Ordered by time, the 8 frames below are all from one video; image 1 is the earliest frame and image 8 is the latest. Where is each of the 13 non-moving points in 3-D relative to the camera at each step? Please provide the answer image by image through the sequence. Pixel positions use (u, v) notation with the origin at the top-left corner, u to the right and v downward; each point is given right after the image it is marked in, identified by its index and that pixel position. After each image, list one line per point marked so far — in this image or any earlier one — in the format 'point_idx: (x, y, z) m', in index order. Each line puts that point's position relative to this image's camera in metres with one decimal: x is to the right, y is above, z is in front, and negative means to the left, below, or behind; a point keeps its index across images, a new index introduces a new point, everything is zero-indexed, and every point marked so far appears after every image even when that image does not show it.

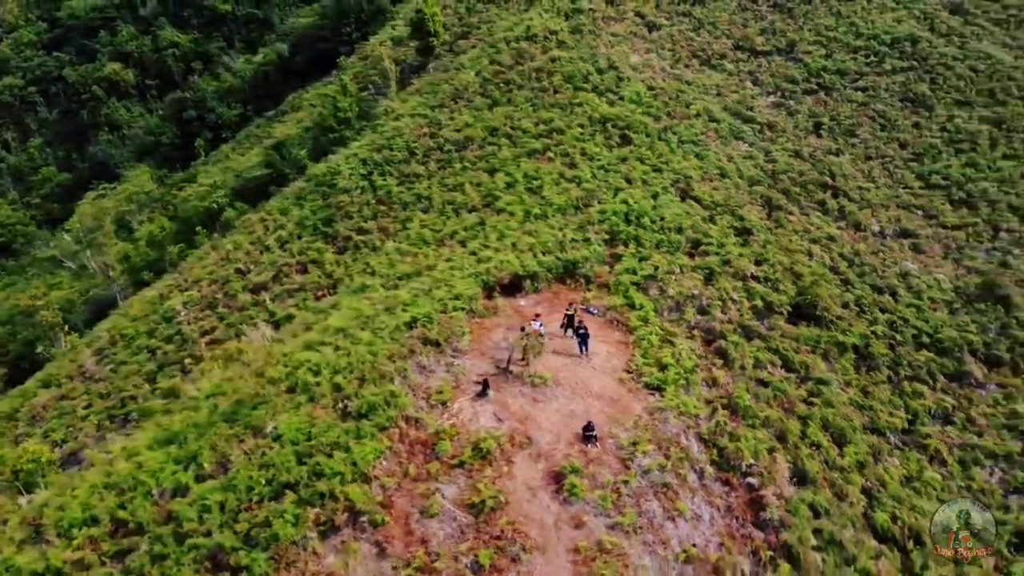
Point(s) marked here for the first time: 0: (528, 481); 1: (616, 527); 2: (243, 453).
0: (+0.4, -3.4, +14.5) m
1: (+1.8, -4.1, +13.9) m
2: (-5.3, -3.2, +16.0) m
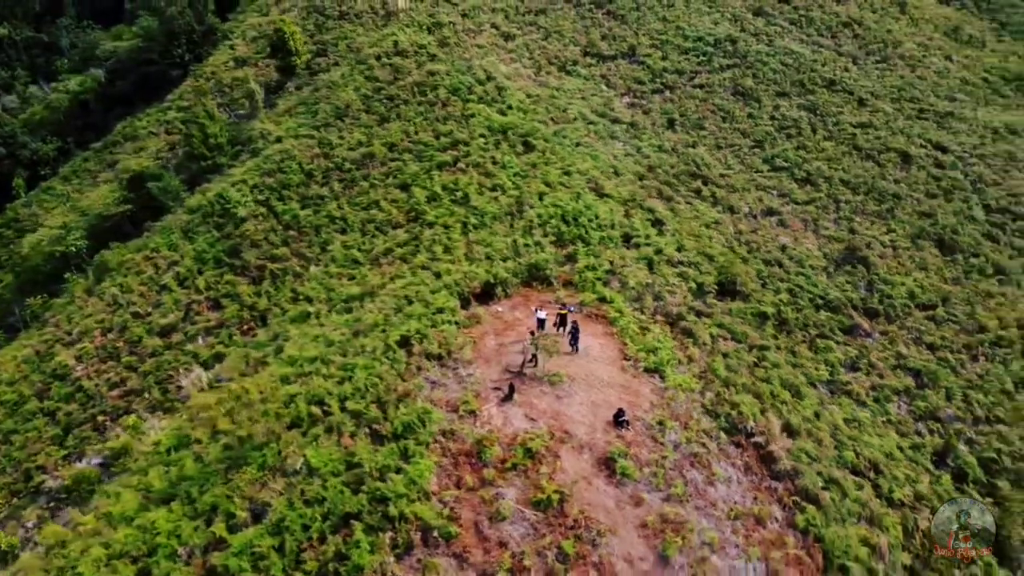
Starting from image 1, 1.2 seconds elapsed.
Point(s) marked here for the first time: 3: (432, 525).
0: (+1.3, -3.4, +15.4) m
1: (+3.0, -3.9, +15.2) m
2: (-4.5, -3.9, +15.5) m
3: (-1.4, -4.2, +14.4) m
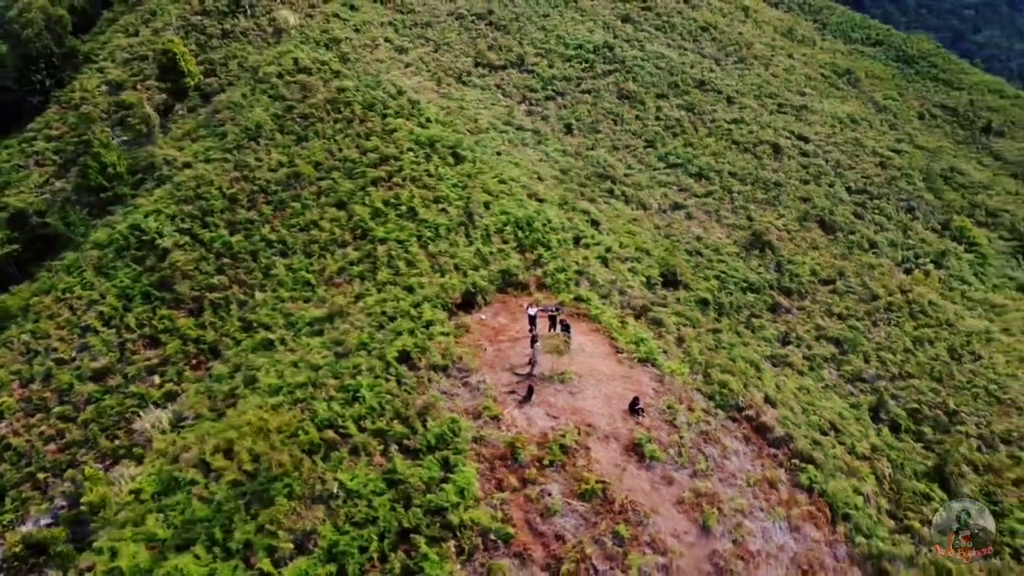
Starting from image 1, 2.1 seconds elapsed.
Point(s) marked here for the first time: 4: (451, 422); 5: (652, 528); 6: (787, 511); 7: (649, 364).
0: (+2.0, -3.4, +16.3) m
1: (+3.7, -3.7, +16.4) m
2: (-3.6, -4.4, +15.3) m
3: (-0.4, -4.3, +14.8) m
4: (-1.2, -2.7, +16.7) m
5: (+2.6, -4.5, +15.2) m
6: (+5.6, -4.5, +16.5) m
7: (+3.2, -1.8, +19.3) m
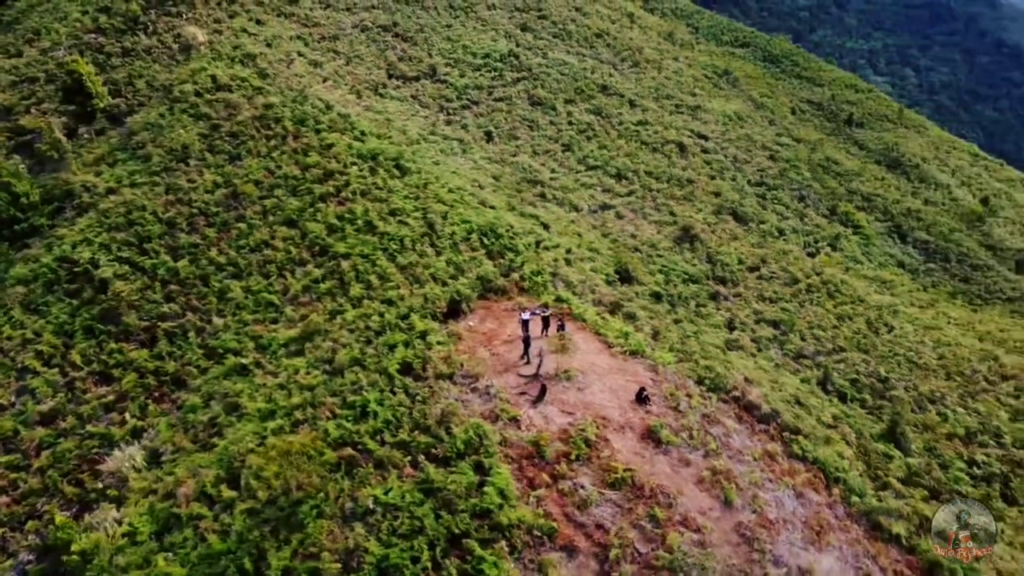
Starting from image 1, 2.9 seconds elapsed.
0: (+2.5, -3.3, +17.1) m
1: (+4.2, -3.6, +17.4) m
2: (-2.8, -4.7, +15.3) m
3: (+0.5, -4.4, +15.3) m
4: (-0.8, -2.9, +17.0) m
5: (+3.4, -4.3, +16.1) m
6: (+6.1, -4.2, +17.8) m
7: (+3.2, -1.7, +20.3) m
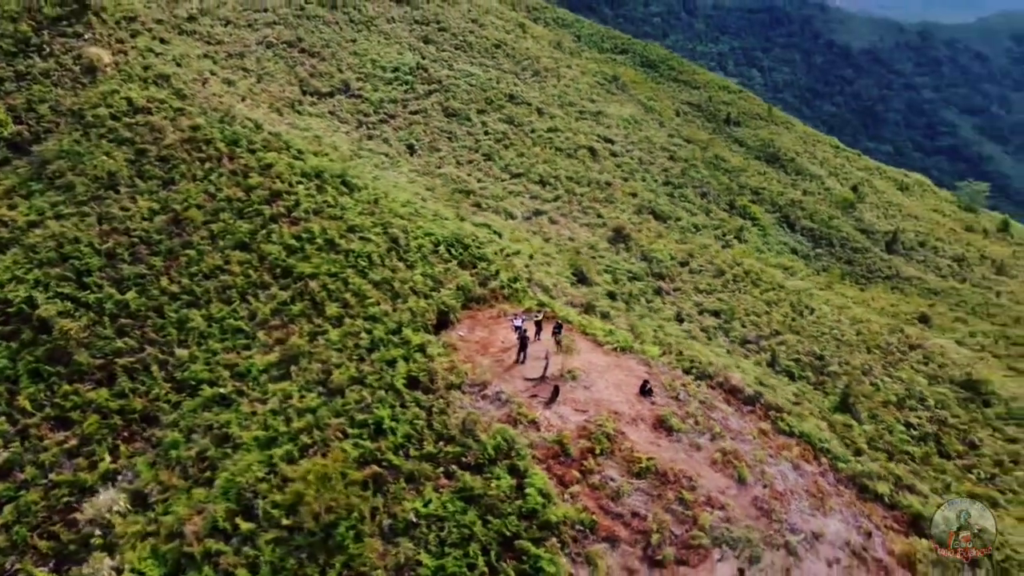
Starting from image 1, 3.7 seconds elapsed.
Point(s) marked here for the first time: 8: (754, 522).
0: (+3.0, -3.3, +18.0) m
1: (+4.6, -3.4, +18.6) m
2: (-1.9, -5.0, +15.3) m
3: (+1.3, -4.5, +15.8) m
4: (-0.3, -3.1, +17.4) m
5: (+4.0, -4.2, +17.1) m
6: (+6.5, -3.9, +19.2) m
7: (+3.0, -1.6, +21.2) m
8: (+5.0, -4.8, +16.9) m
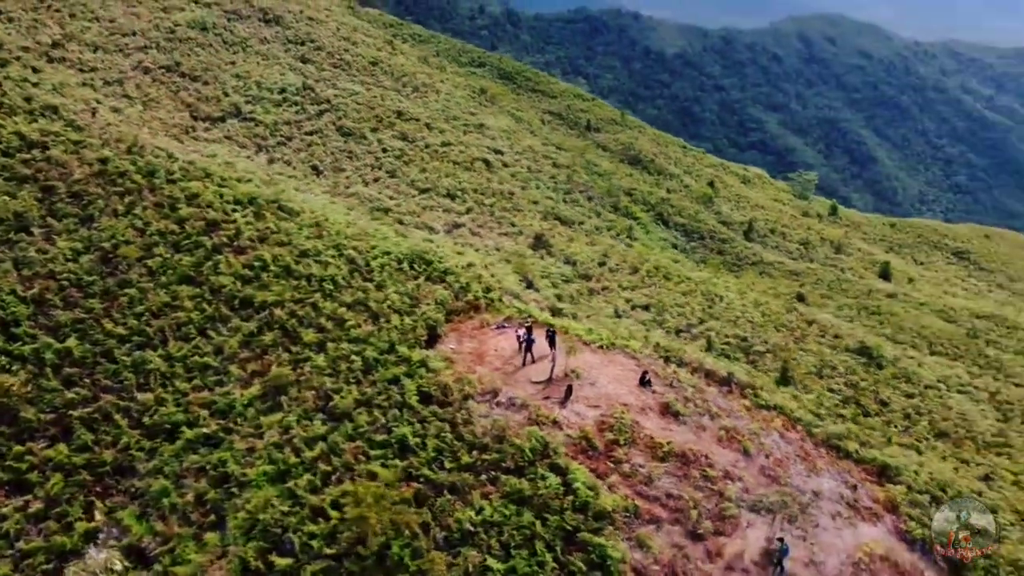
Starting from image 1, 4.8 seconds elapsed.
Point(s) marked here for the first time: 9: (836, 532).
0: (+3.5, -3.2, +19.2) m
1: (+4.9, -3.2, +20.1) m
2: (-0.7, -5.2, +15.7) m
3: (+2.3, -4.5, +16.8) m
4: (+0.3, -3.3, +18.0) m
5: (+4.7, -4.0, +18.5) m
6: (+6.7, -3.5, +21.0) m
7: (+2.7, -1.6, +22.4) m
8: (+5.8, -4.5, +18.5) m
9: (+7.2, -5.4, +18.2) m
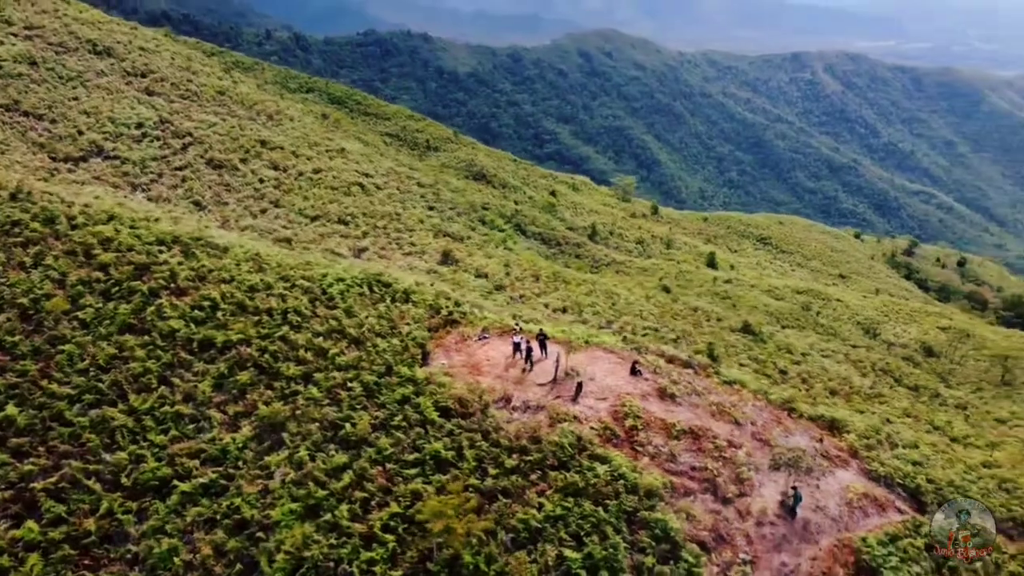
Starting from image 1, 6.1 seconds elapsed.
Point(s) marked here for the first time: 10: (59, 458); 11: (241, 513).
0: (+3.8, -3.0, +20.8) m
1: (+5.0, -2.9, +22.0) m
2: (+0.8, -5.3, +16.4) m
3: (+3.4, -4.3, +18.2) m
4: (+1.1, -3.4, +18.9) m
5: (+5.3, -3.7, +20.5) m
6: (+6.5, -3.1, +23.3) m
7: (+2.2, -1.6, +23.8) m
8: (+6.3, -4.1, +20.6) m
9: (+7.9, -4.8, +20.7) m
10: (-11.4, -4.3, +20.8) m
11: (-6.4, -5.3, +19.1) m
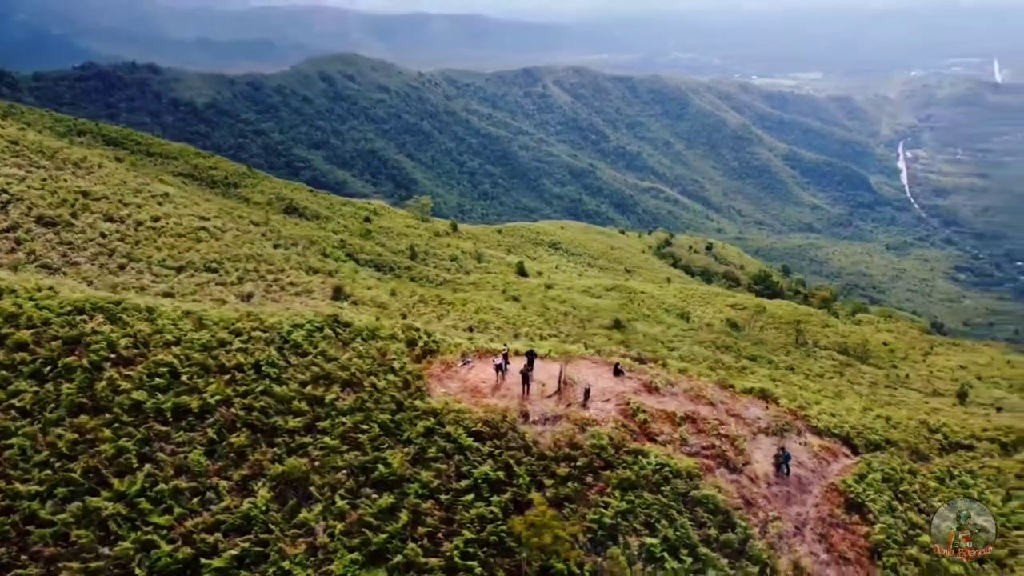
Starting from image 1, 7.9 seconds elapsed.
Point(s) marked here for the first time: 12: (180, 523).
0: (+4.0, -3.1, +22.9) m
1: (+4.8, -2.9, +24.4) m
2: (+2.7, -5.6, +17.8) m
3: (+4.5, -4.4, +20.3) m
4: (+1.9, -3.7, +20.3) m
5: (+5.5, -3.6, +23.0) m
6: (+5.9, -3.0, +26.1) m
7: (+1.4, -2.1, +25.3) m
8: (+6.6, -3.9, +23.5) m
9: (+8.1, -4.4, +23.9) m
10: (-10.4, -6.1, +18.5) m
11: (-4.9, -6.5, +18.3) m
12: (-7.9, -5.6, +19.5) m
